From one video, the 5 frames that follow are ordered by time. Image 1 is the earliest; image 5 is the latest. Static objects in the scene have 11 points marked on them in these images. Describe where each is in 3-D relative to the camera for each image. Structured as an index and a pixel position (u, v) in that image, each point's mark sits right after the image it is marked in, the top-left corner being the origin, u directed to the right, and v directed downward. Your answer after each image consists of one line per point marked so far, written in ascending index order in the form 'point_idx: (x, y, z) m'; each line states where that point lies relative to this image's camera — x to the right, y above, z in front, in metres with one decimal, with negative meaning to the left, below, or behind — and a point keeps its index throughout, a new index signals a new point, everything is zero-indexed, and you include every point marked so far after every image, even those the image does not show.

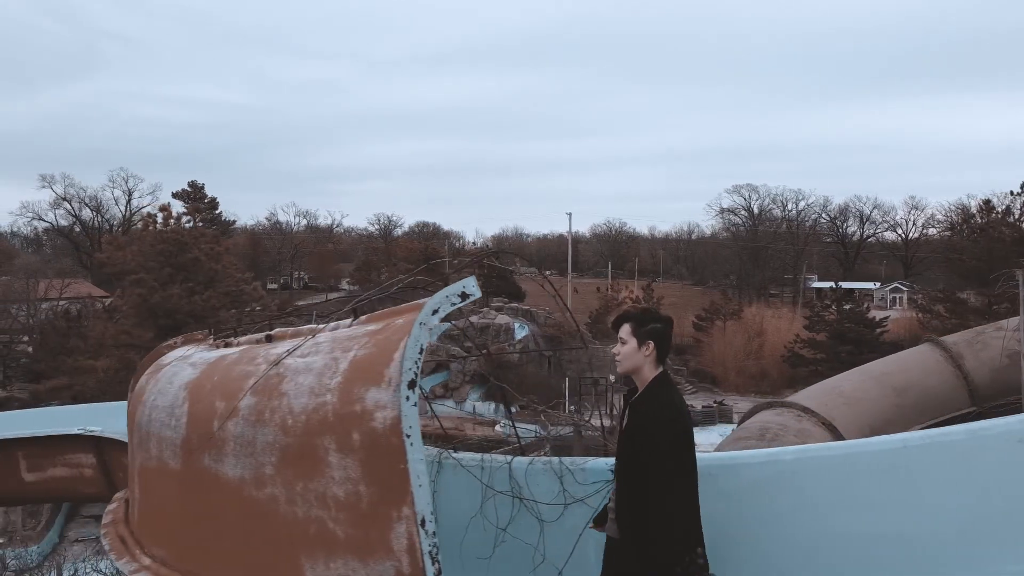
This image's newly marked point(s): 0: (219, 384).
0: (-1.2, -0.4, +2.8) m
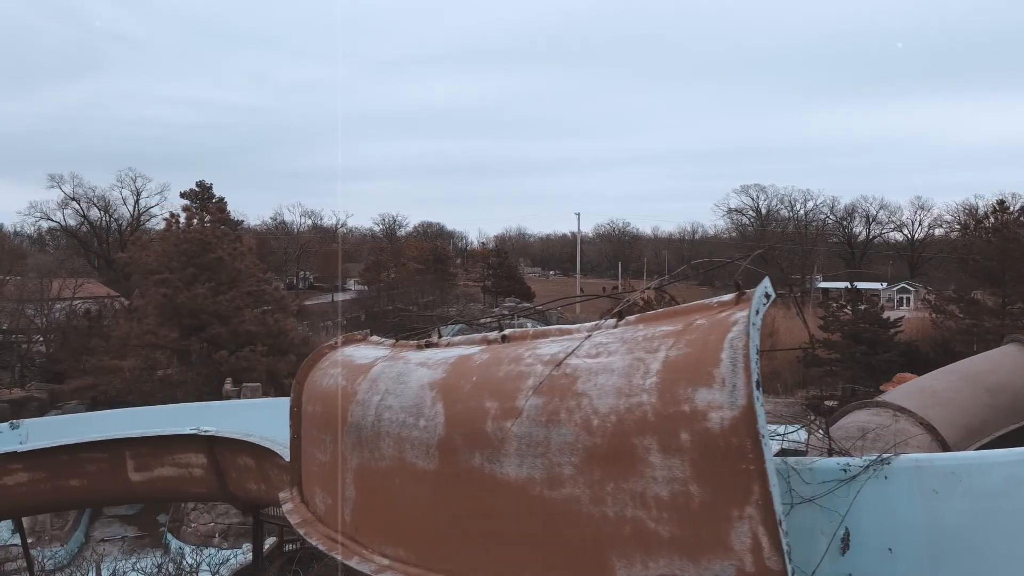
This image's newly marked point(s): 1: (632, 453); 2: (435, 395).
0: (-0.1, -0.4, +2.8) m
1: (+0.4, -0.6, +2.3) m
2: (-0.3, -0.5, +3.0) m
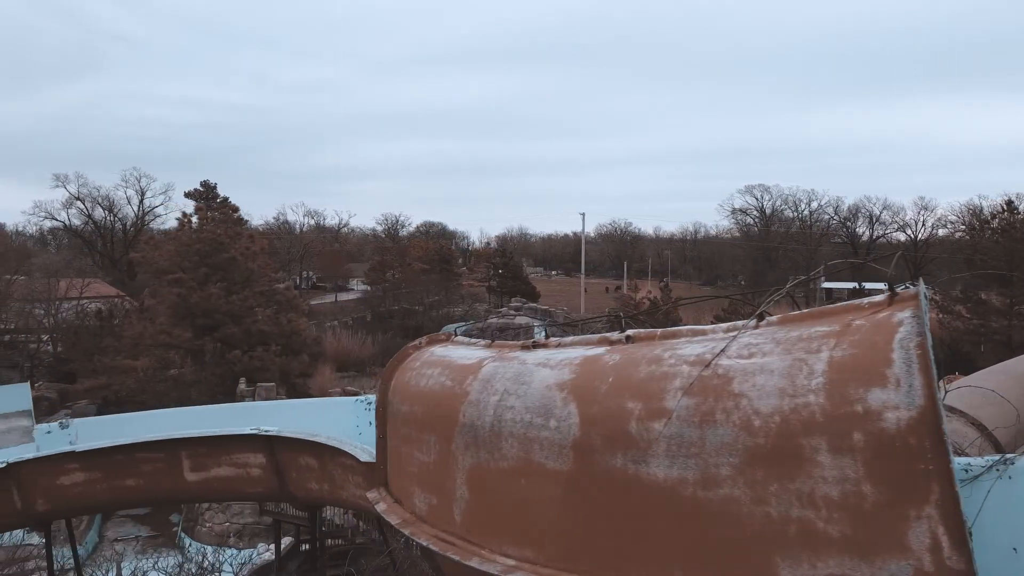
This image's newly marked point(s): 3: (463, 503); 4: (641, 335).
0: (+0.4, -0.4, +2.8) m
1: (+1.0, -0.6, +2.3) m
2: (+0.2, -0.5, +3.0) m
3: (-0.2, -1.1, +3.5) m
4: (+0.6, -0.2, +3.1) m
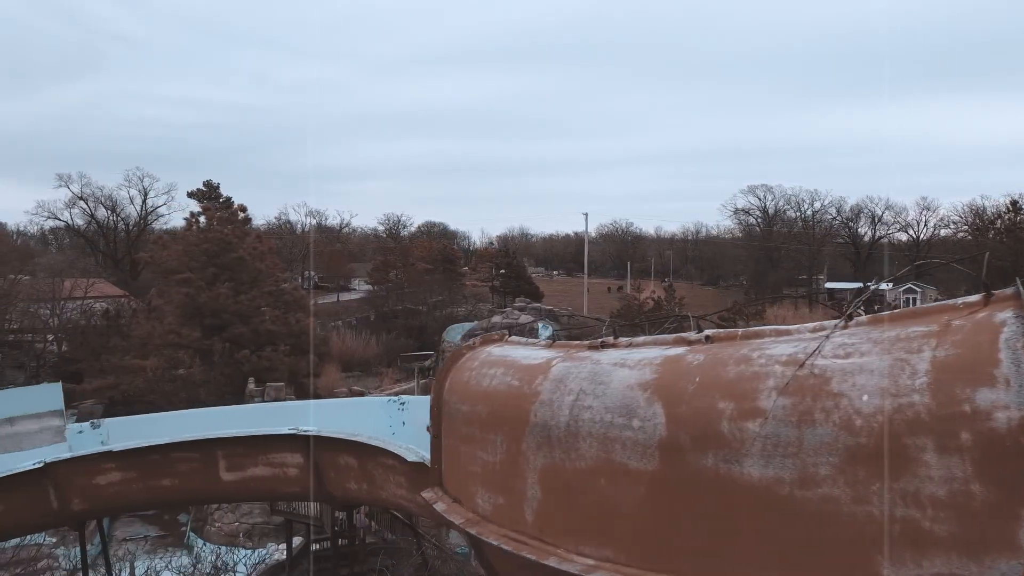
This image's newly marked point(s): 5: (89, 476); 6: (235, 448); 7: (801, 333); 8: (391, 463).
0: (+0.8, -0.4, +2.8) m
1: (+1.3, -0.6, +2.3) m
2: (+0.6, -0.5, +3.0) m
3: (+0.1, -1.1, +3.5) m
4: (+0.9, -0.2, +3.1) m
5: (-4.2, -1.9, +6.9) m
6: (-2.7, -1.6, +6.8) m
7: (+1.2, -0.2, +2.8) m
8: (-1.0, -1.5, +5.9) m
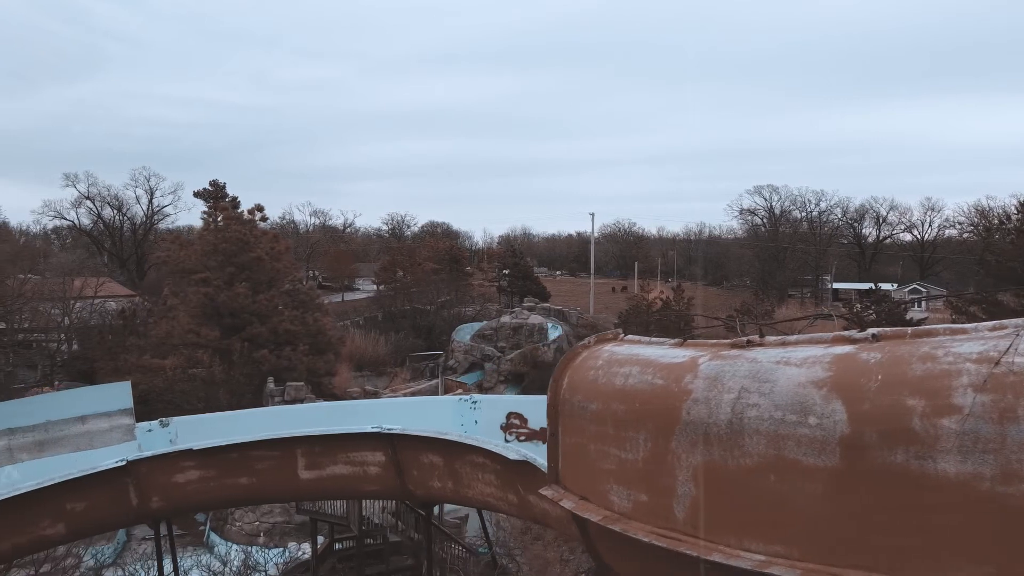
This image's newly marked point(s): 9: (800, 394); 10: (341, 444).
0: (+1.5, -0.4, +2.9) m
1: (+2.1, -0.6, +2.4) m
2: (+1.4, -0.5, +3.0) m
3: (+0.9, -1.1, +3.5) m
4: (+1.7, -0.2, +3.1) m
5: (-3.4, -1.9, +6.9) m
6: (-1.9, -1.6, +6.8) m
7: (+2.0, -0.2, +2.9) m
8: (-0.3, -1.5, +6.0) m
9: (+1.3, -0.5, +3.1) m
10: (-1.7, -1.5, +6.8) m
